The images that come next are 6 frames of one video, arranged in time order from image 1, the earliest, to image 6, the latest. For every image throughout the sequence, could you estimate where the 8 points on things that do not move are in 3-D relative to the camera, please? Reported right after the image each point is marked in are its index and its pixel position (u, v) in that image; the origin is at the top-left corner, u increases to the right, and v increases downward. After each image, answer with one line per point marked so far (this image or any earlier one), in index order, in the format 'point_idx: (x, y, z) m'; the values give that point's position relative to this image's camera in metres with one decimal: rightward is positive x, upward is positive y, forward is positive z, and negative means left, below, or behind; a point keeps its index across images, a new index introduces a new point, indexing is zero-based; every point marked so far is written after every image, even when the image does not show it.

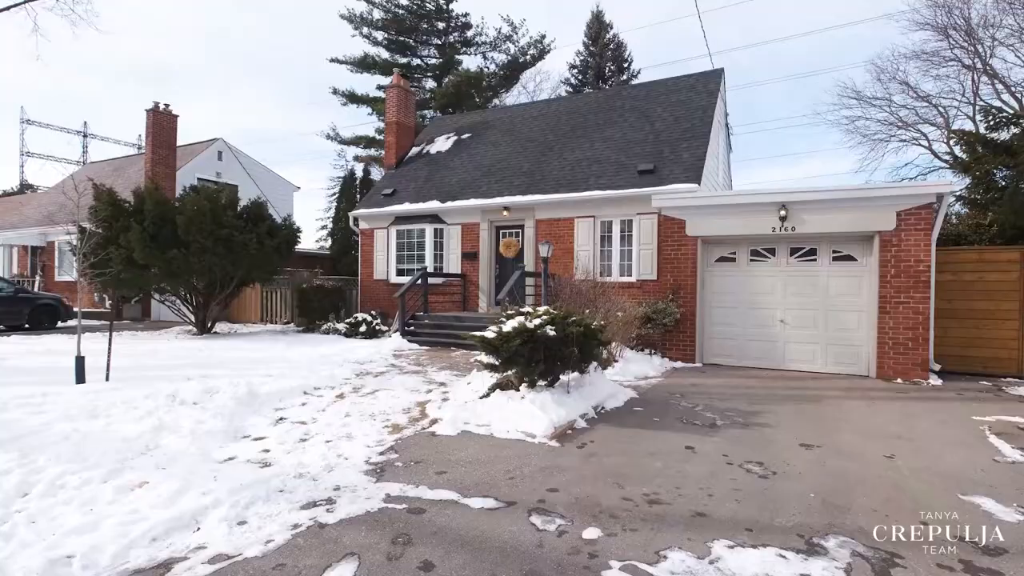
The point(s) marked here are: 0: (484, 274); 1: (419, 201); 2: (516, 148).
0: (-0.8, +0.4, +14.3) m
1: (-2.6, +2.5, +15.3) m
2: (+0.1, +4.1, +15.8) m
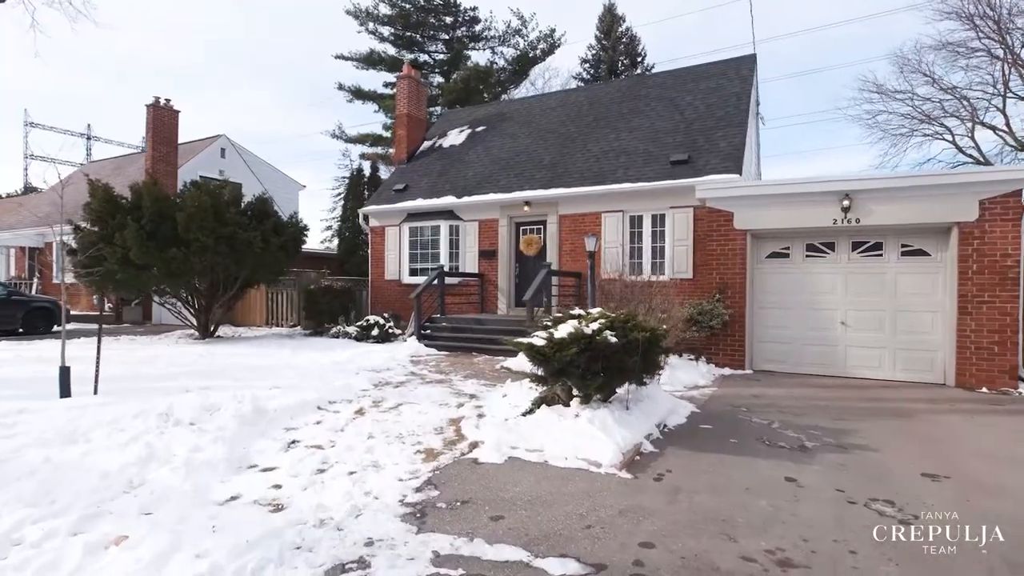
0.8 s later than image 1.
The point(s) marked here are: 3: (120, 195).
0: (-0.2, +0.4, +13.4) m
1: (-2.1, +2.5, +14.4) m
2: (+0.6, +4.1, +15.0) m
3: (-9.1, +2.2, +12.4) m
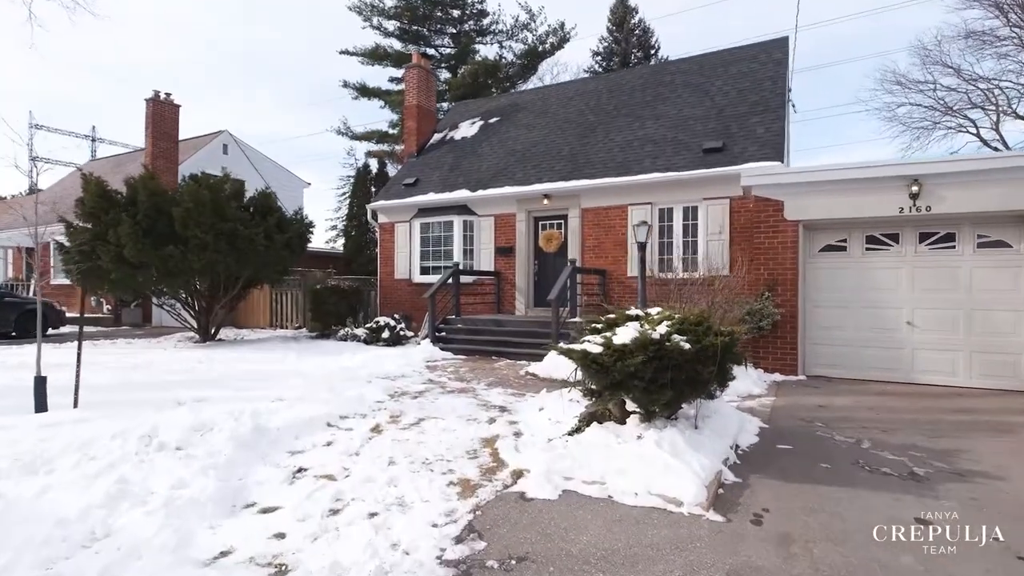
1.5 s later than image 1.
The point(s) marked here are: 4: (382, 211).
0: (+0.2, +0.4, +12.6) m
1: (-1.7, +2.5, +13.6) m
2: (+1.1, +4.1, +14.1) m
3: (-8.7, +2.1, +11.7) m
4: (-3.5, +2.1, +14.4) m
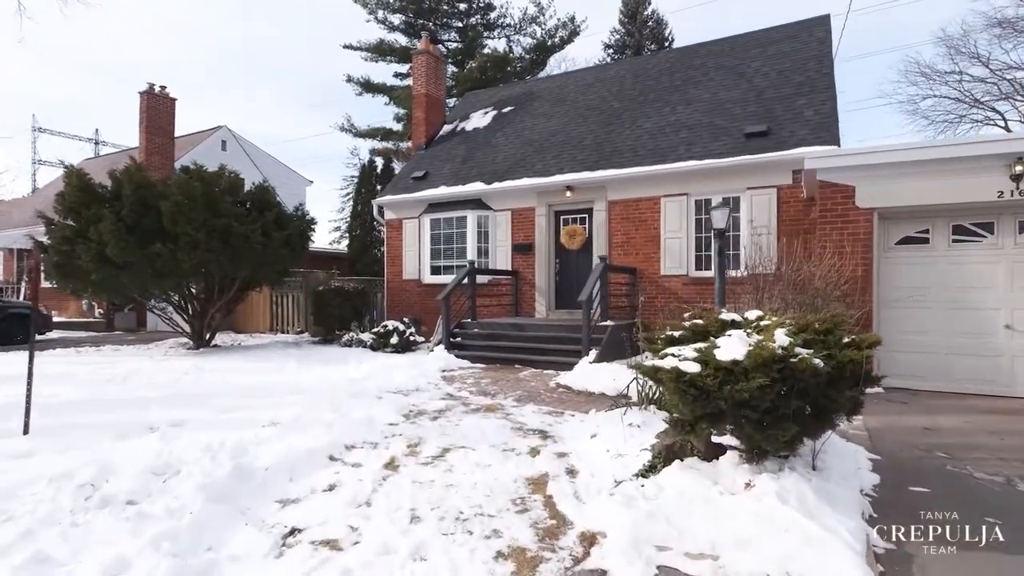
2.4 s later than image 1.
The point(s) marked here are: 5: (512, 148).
0: (+0.6, +0.4, +11.6) m
1: (-1.3, +2.5, +12.6) m
2: (+1.5, +4.1, +13.1) m
3: (-8.3, +2.1, +10.7) m
4: (-3.0, +2.0, +13.4) m
5: (0.0, +3.4, +13.1) m
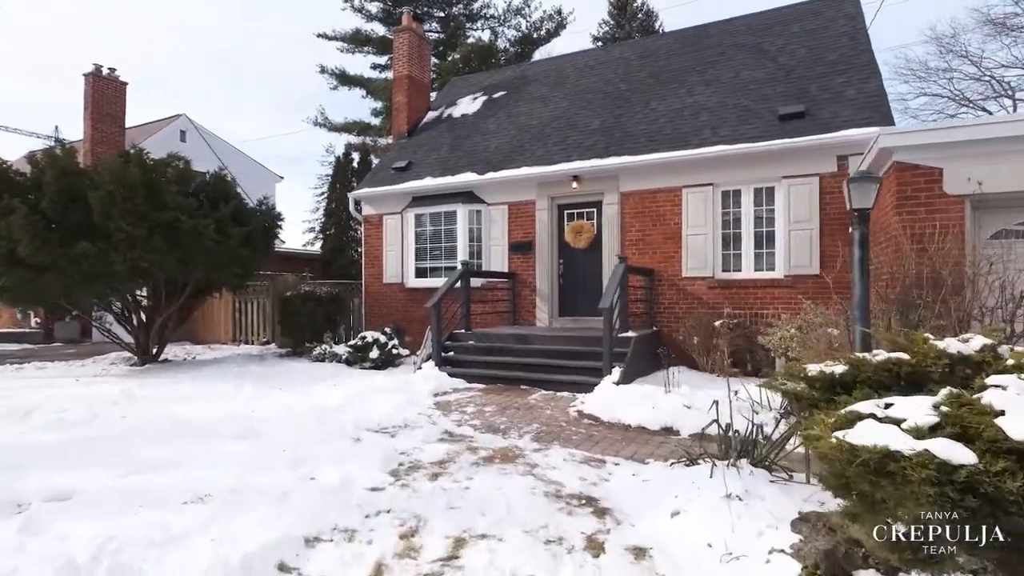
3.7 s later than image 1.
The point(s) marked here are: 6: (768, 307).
0: (+0.6, +0.3, +10.2) m
1: (-1.4, +2.4, +11.1) m
2: (+1.4, +4.0, +11.7) m
3: (-8.3, +2.0, +8.9) m
4: (-3.2, +1.9, +11.8) m
5: (-0.1, +3.3, +11.6) m
6: (+4.0, -0.3, +8.4) m
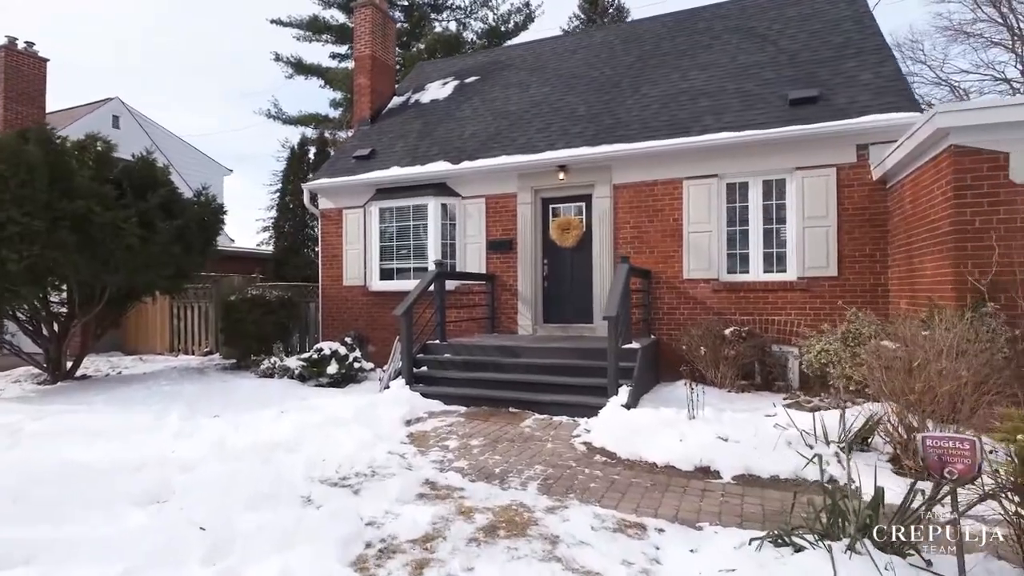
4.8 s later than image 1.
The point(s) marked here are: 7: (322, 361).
0: (+0.2, +0.2, +9.1) m
1: (-1.8, +2.3, +9.9) m
2: (+0.9, +4.0, +10.7) m
3: (-8.5, +1.9, +7.2) m
4: (-3.6, +1.9, +10.5) m
5: (-0.6, +3.2, +10.5) m
6: (+3.8, -0.3, +7.6) m
7: (-2.9, -1.1, +8.2) m
